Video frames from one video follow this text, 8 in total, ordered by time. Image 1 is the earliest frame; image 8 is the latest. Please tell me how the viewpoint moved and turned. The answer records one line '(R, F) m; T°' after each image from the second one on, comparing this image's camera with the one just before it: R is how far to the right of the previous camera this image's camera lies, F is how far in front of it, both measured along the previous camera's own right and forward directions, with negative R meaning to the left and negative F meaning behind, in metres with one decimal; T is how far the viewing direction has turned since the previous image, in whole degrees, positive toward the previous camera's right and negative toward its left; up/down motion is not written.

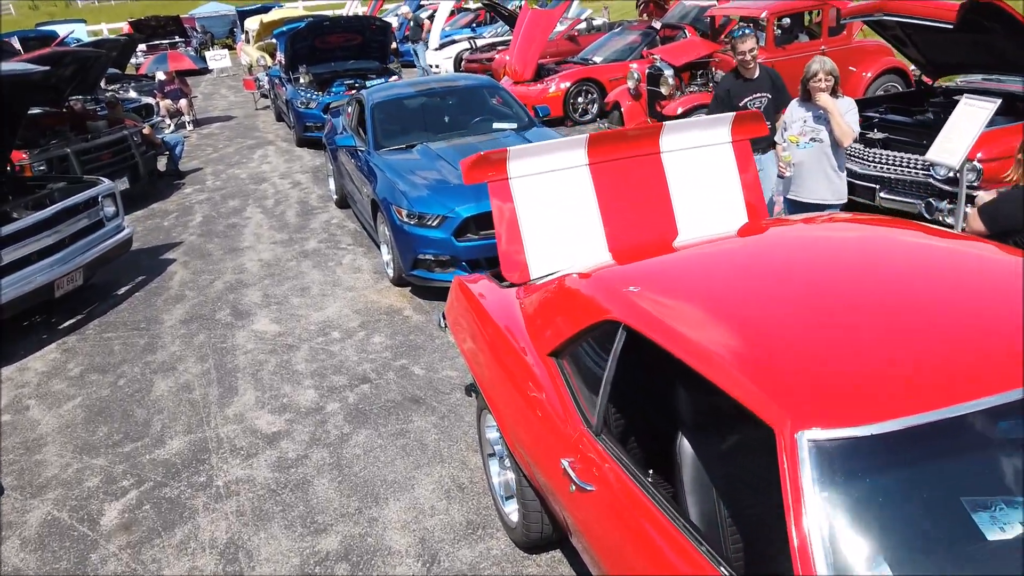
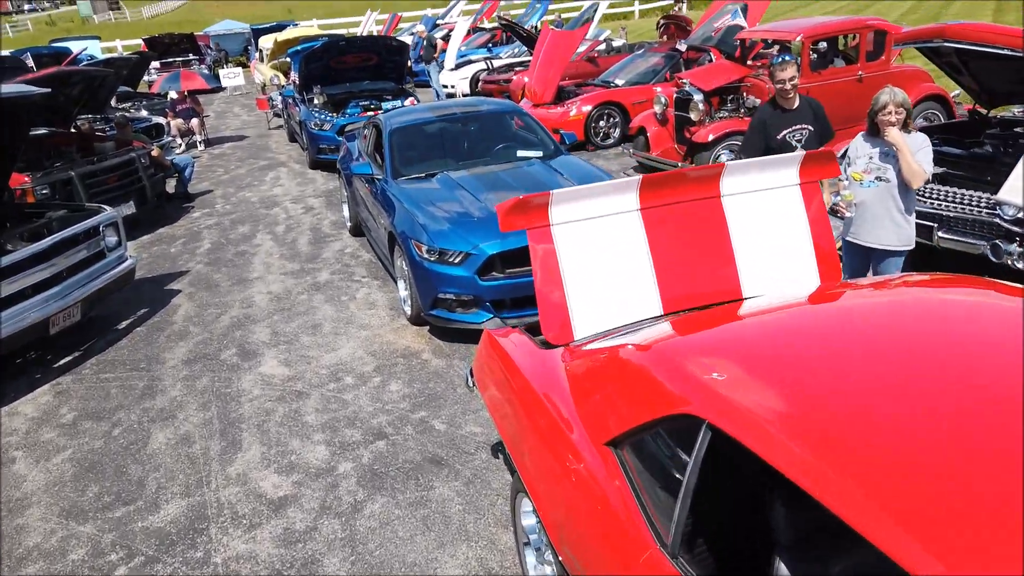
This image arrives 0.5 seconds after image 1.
(-0.1, +0.4) m; -1°
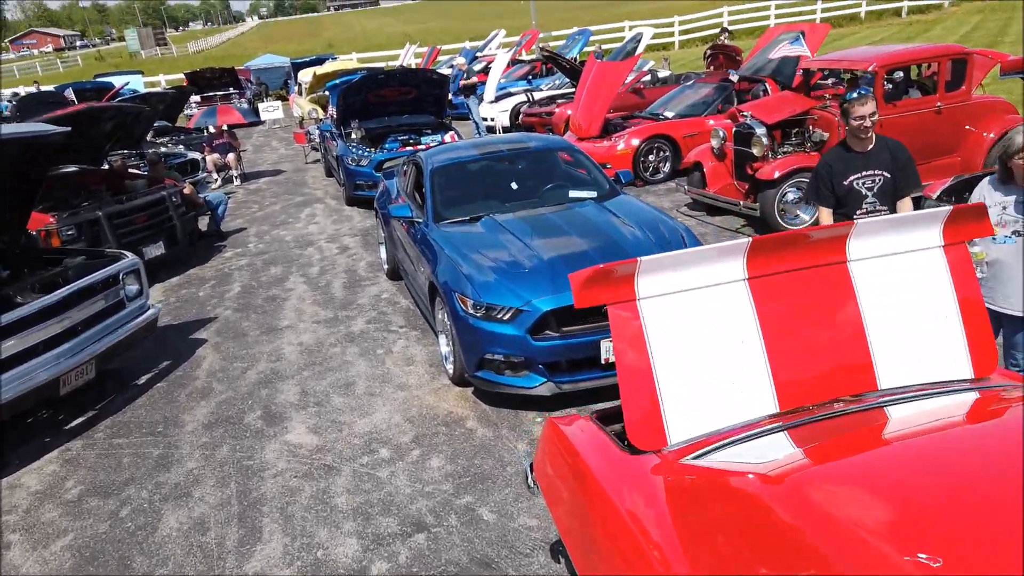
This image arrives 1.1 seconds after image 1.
(-0.1, +0.5) m; -3°
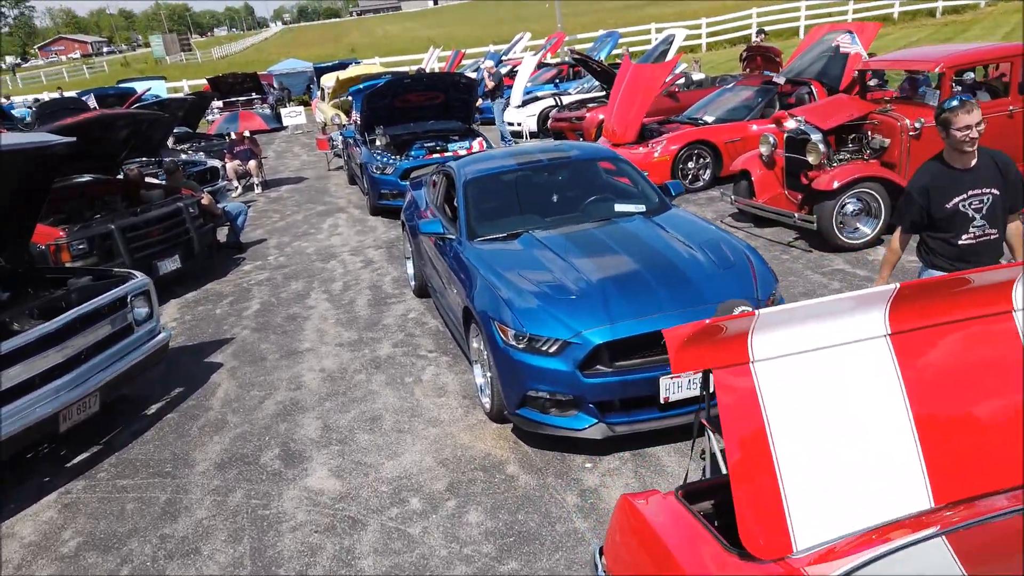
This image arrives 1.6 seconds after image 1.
(-0.1, +0.5) m; -2°
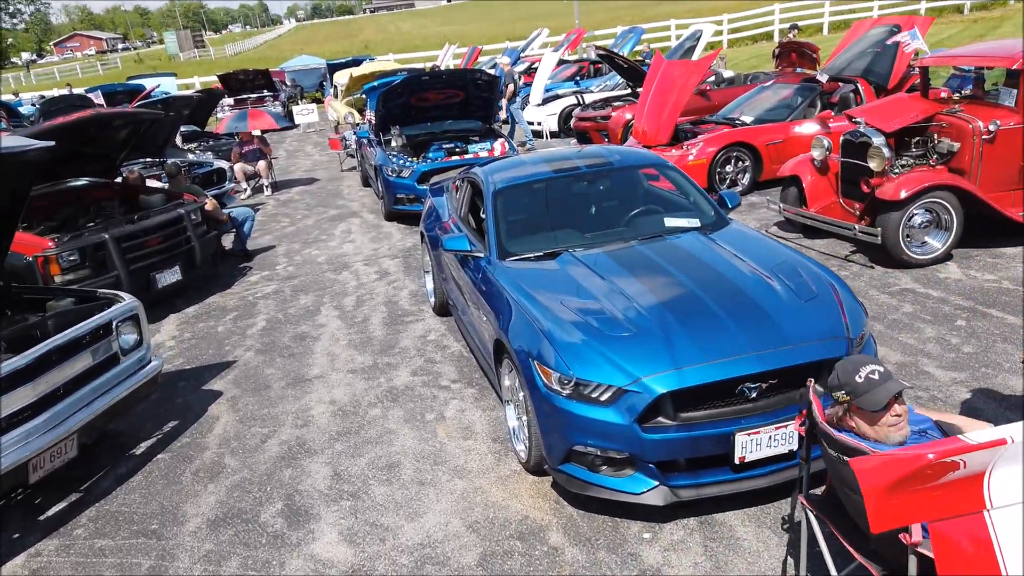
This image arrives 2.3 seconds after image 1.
(-0.1, +0.6) m; -1°
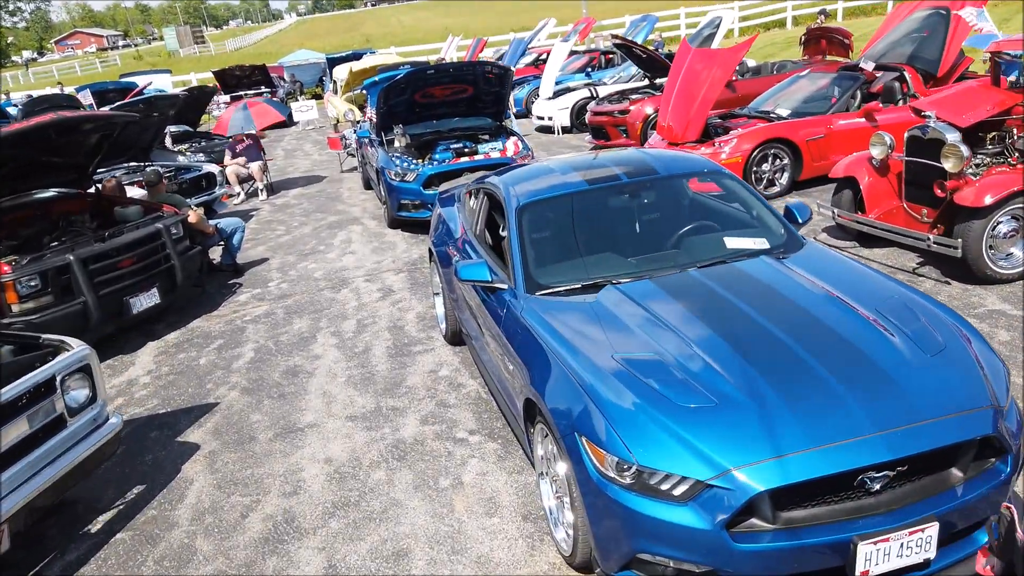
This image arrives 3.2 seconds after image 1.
(-0.1, +0.8) m; 0°
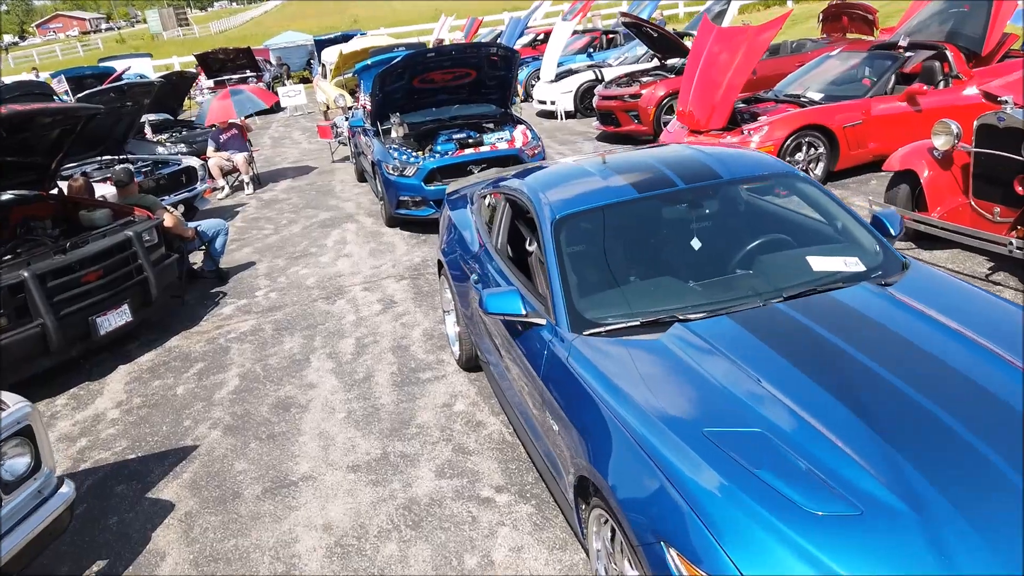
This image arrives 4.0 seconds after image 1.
(-0.2, +0.7) m; +1°
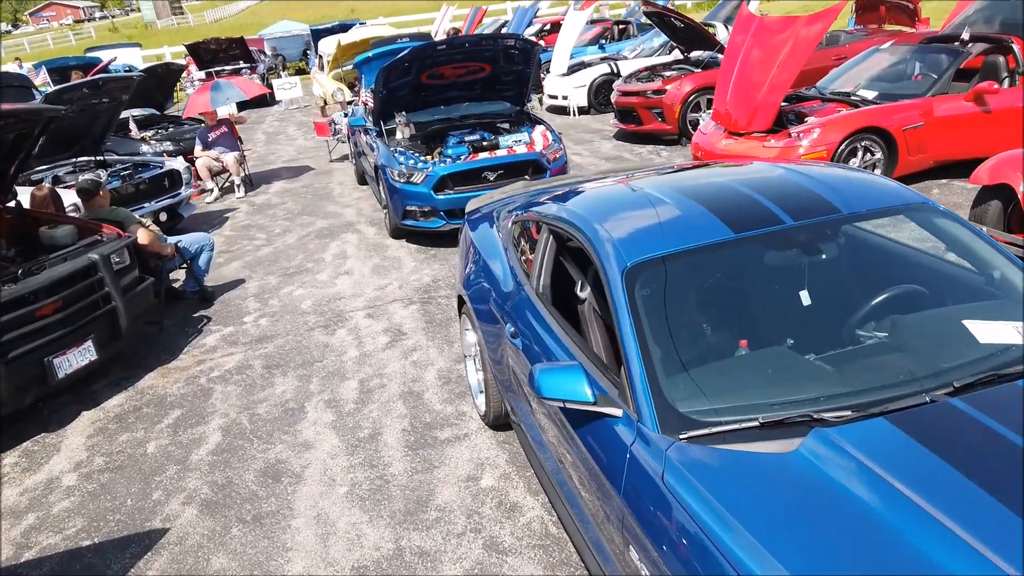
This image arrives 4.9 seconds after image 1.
(-0.2, +0.8) m; 0°
